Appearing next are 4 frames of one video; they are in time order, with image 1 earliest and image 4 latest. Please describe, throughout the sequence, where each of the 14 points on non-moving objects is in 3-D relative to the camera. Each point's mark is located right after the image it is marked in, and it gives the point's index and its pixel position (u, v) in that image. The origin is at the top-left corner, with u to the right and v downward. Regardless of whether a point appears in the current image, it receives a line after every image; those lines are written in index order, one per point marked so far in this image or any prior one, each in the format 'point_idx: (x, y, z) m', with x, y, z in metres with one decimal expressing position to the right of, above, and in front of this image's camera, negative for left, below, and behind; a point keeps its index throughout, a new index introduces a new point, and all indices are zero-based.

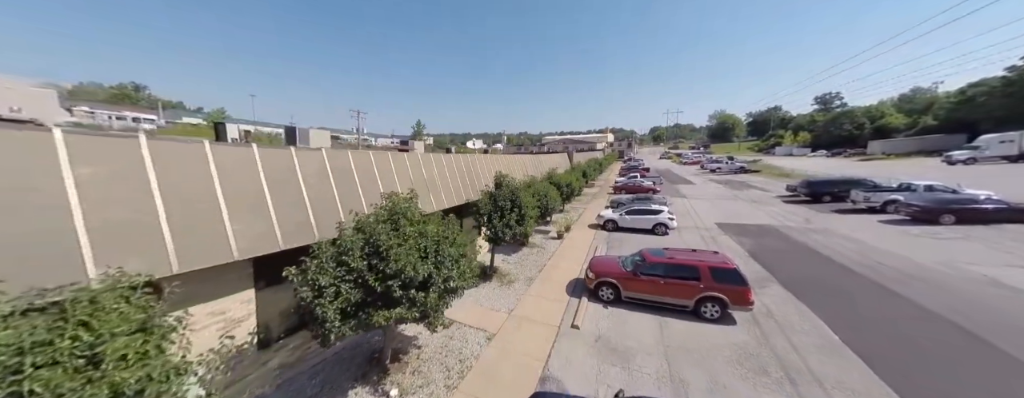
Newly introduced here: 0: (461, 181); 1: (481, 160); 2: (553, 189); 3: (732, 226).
0: (-1.6, +0.6, +8.8) m
1: (-1.1, +1.5, +10.5) m
2: (+2.0, +0.4, +12.9) m
3: (+12.0, -1.5, +14.6) m
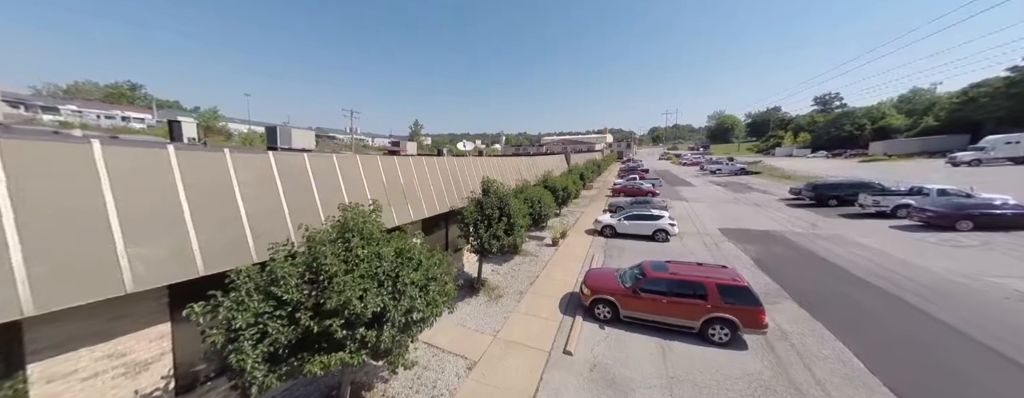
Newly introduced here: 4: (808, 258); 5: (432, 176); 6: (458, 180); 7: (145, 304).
0: (-2.0, +0.4, +8.0) m
1: (-1.5, +1.3, +9.7) m
2: (+1.6, +0.2, +12.2) m
3: (+11.7, -1.7, +13.9) m
4: (+12.3, -2.4, +11.1) m
5: (-2.3, +0.7, +7.7) m
6: (-1.7, +0.6, +8.7) m
7: (-4.3, -1.3, +3.2) m
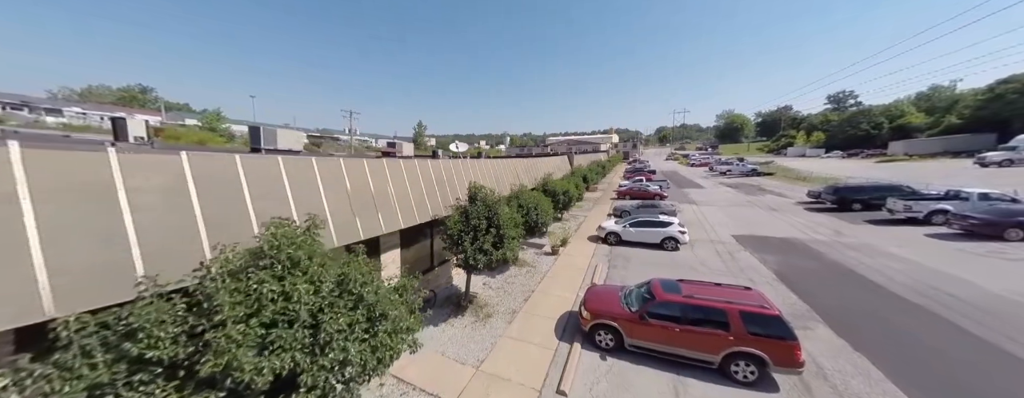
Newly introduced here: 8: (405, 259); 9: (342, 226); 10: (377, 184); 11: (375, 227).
0: (-2.2, +0.2, +7.2) m
1: (-1.7, +1.1, +8.8) m
2: (+1.4, 0.0, +11.2) m
3: (+11.5, -2.0, +12.8) m
4: (+12.0, -2.6, +10.0) m
5: (-2.5, +0.5, +6.8) m
6: (-2.0, +0.4, +7.8) m
7: (-4.7, -1.5, +2.4) m
8: (-2.8, -1.5, +7.1) m
9: (-3.0, -0.4, +4.7) m
10: (-3.0, +0.3, +5.9) m
11: (-2.8, -0.6, +5.4) m
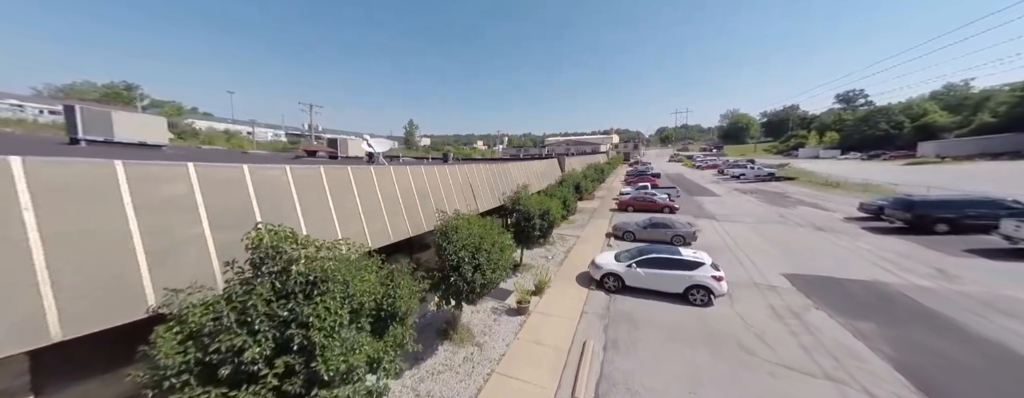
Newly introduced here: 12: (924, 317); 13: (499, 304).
0: (-3.8, -0.6, +2.9) m
1: (-3.3, +0.3, +4.6) m
2: (-0.2, -0.8, +7.0) m
3: (+9.9, -2.8, +8.6) m
4: (+10.4, -3.4, +5.8) m
5: (-4.1, -0.3, +2.6) m
6: (-3.6, -0.3, +3.6) m
7: (-6.3, -2.2, -1.9) m
8: (-4.4, -2.3, +2.9) m
9: (-4.6, -1.2, +0.5) m
10: (-4.6, -0.4, +1.6) m
11: (-4.4, -1.3, +1.2) m
12: (+10.8, -3.1, +7.2) m
13: (-0.4, -3.0, +7.9) m
